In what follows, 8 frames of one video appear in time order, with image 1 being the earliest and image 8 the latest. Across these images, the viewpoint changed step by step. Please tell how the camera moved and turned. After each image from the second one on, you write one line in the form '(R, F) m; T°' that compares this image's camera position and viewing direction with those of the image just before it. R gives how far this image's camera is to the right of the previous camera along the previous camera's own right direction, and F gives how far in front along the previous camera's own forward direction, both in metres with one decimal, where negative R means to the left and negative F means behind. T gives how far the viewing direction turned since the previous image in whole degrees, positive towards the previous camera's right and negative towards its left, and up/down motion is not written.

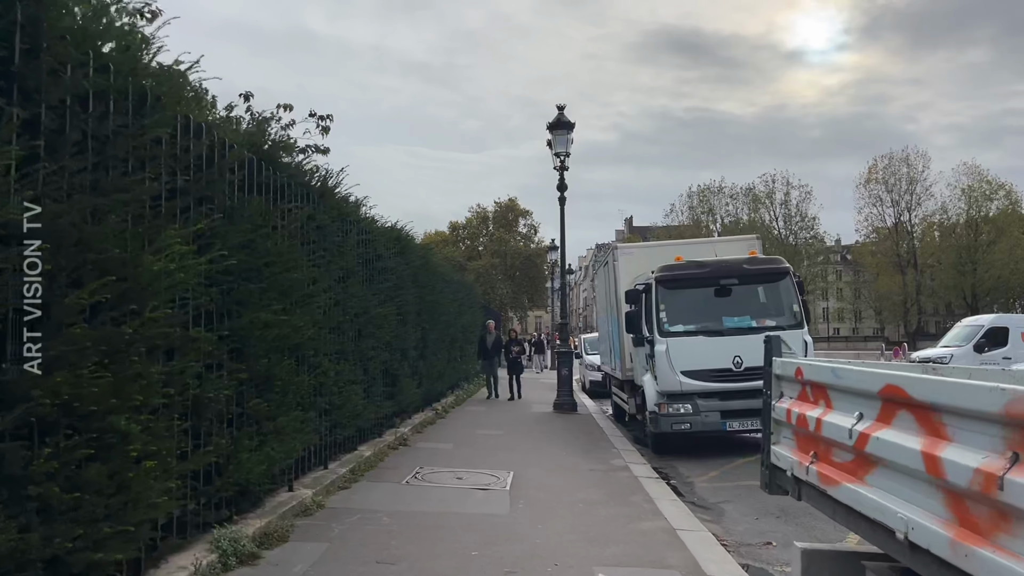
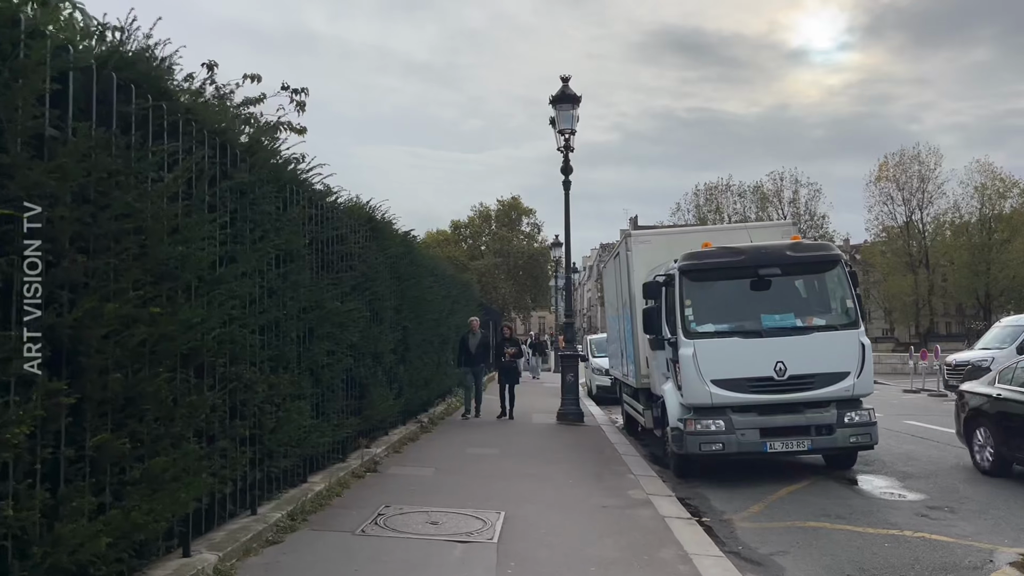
(+0.1, +2.0) m; 0°
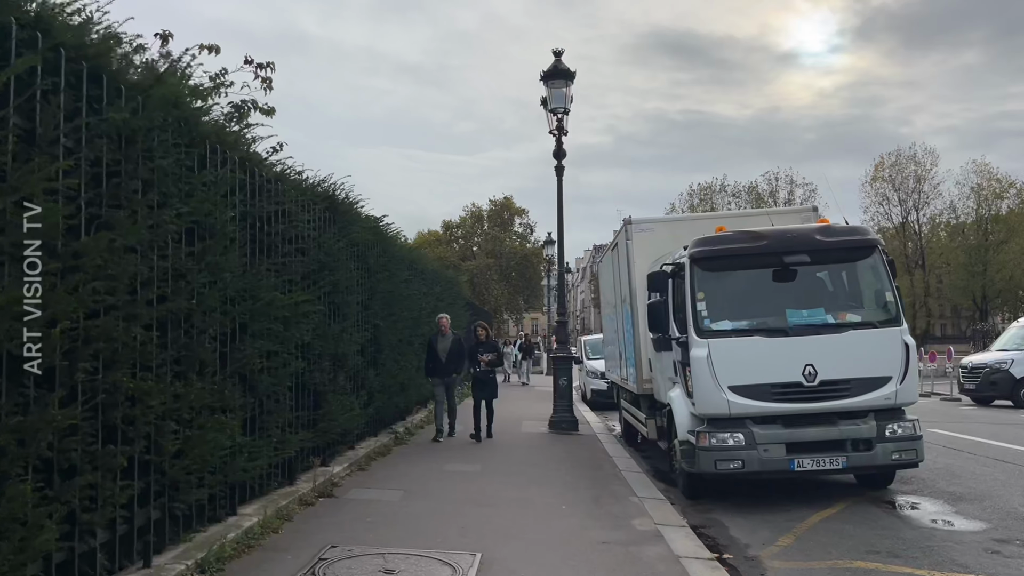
(+0.1, +1.4) m; 0°
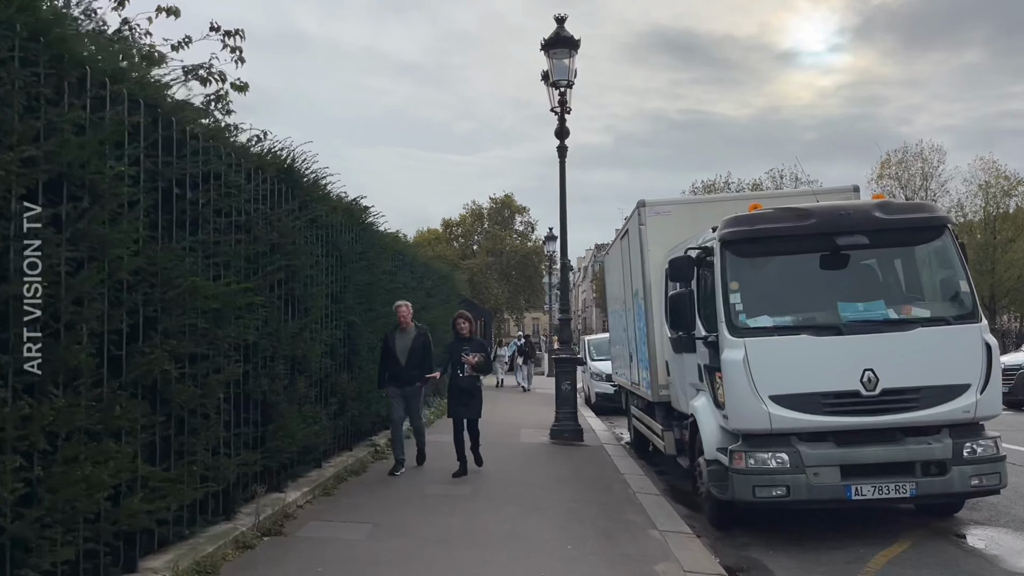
(+0.1, +1.4) m; 0°
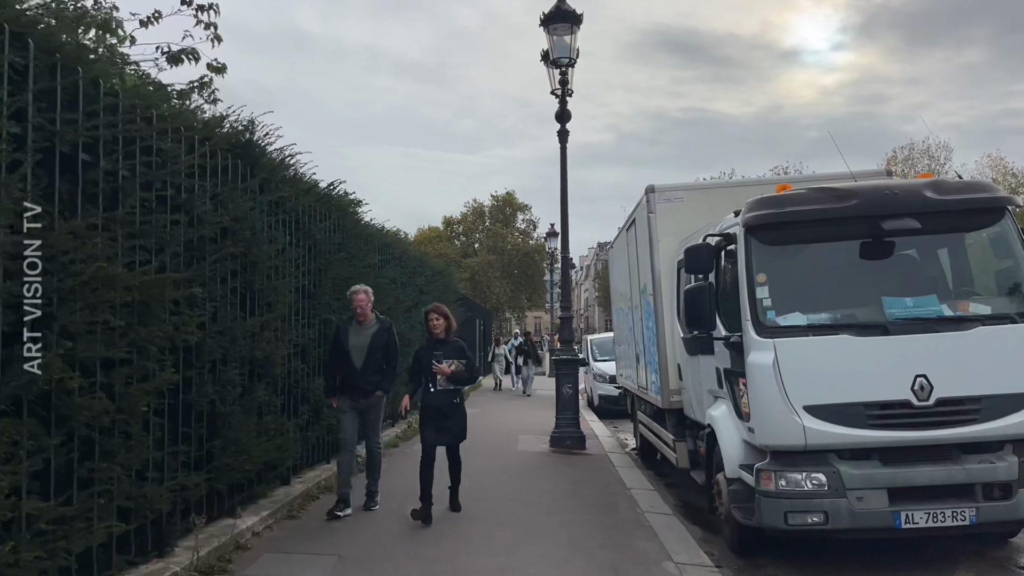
(+0.1, +1.0) m; 0°
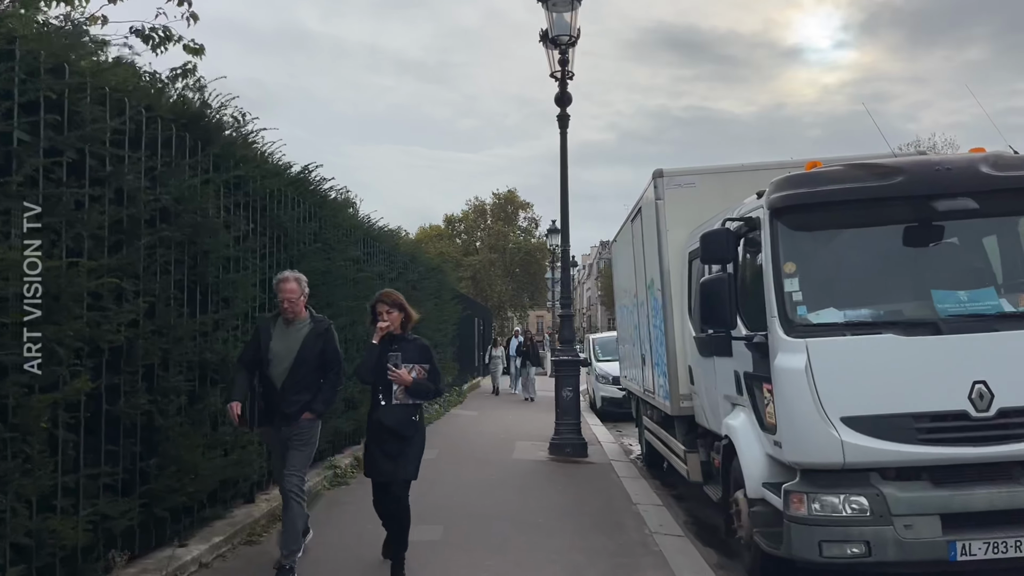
(+0.1, +0.8) m; 0°
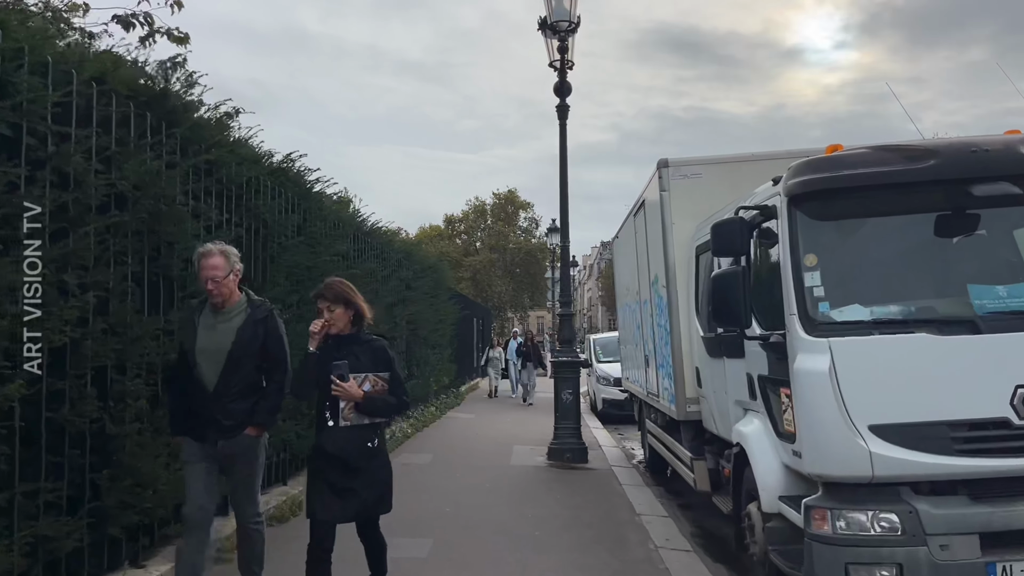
(0.0, +0.5) m; 0°
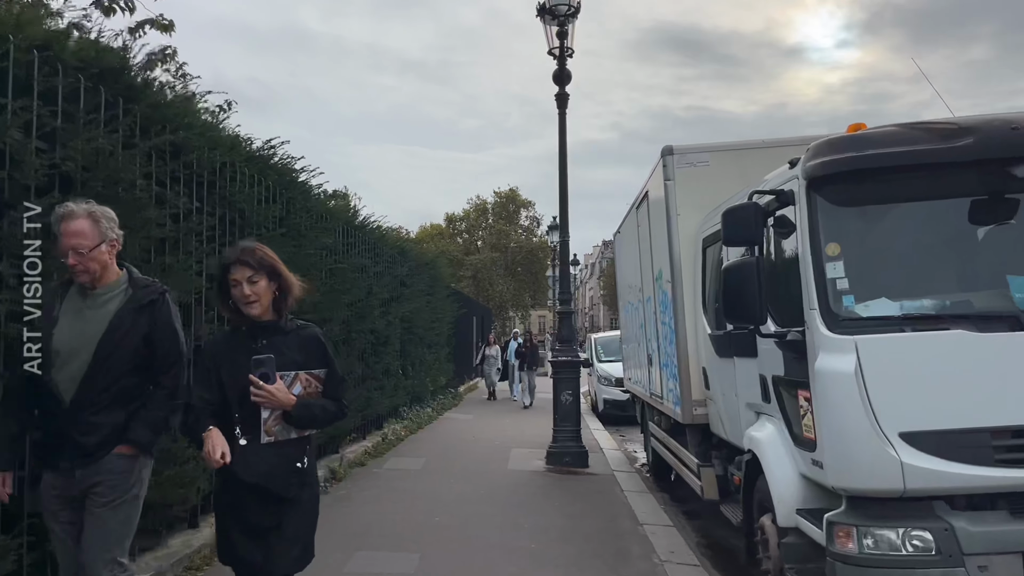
(+0.1, +0.4) m; 0°
